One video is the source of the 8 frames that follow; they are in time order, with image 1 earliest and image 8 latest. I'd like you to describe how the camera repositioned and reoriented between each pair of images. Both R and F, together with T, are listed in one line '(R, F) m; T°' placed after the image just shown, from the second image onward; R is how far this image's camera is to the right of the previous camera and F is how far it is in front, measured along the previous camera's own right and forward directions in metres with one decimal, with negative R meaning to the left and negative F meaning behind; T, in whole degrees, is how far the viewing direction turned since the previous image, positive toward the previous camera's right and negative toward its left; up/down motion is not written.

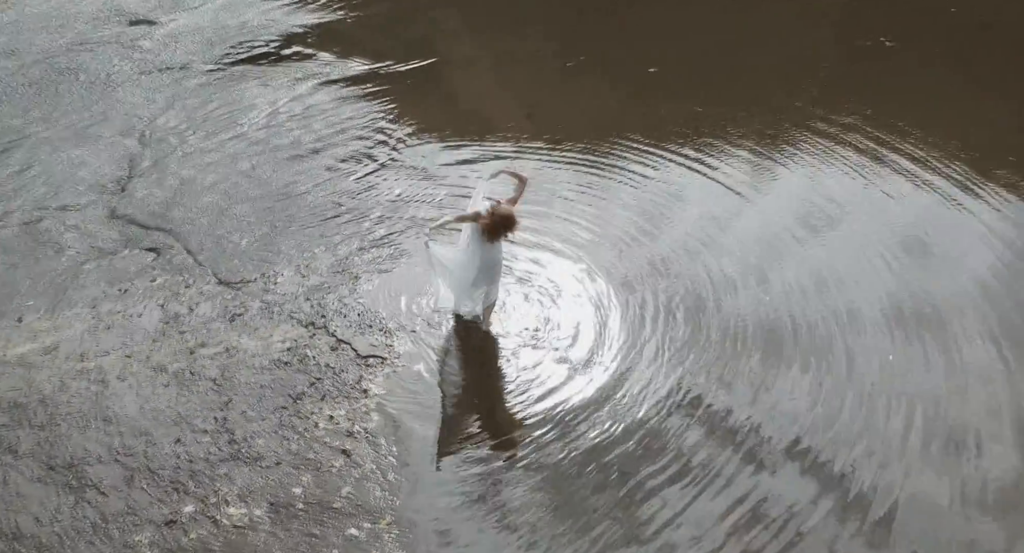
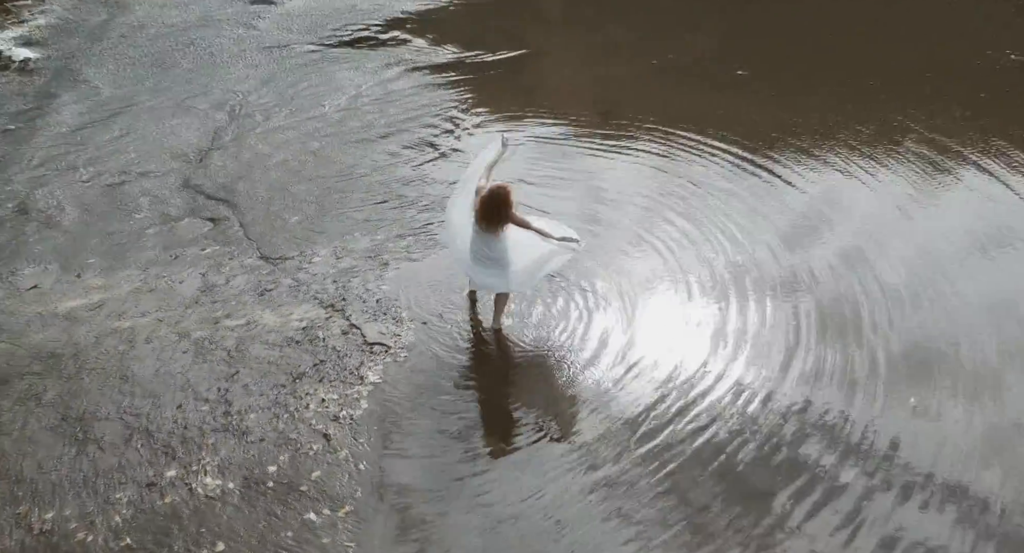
(+0.6, +0.2) m; -8°
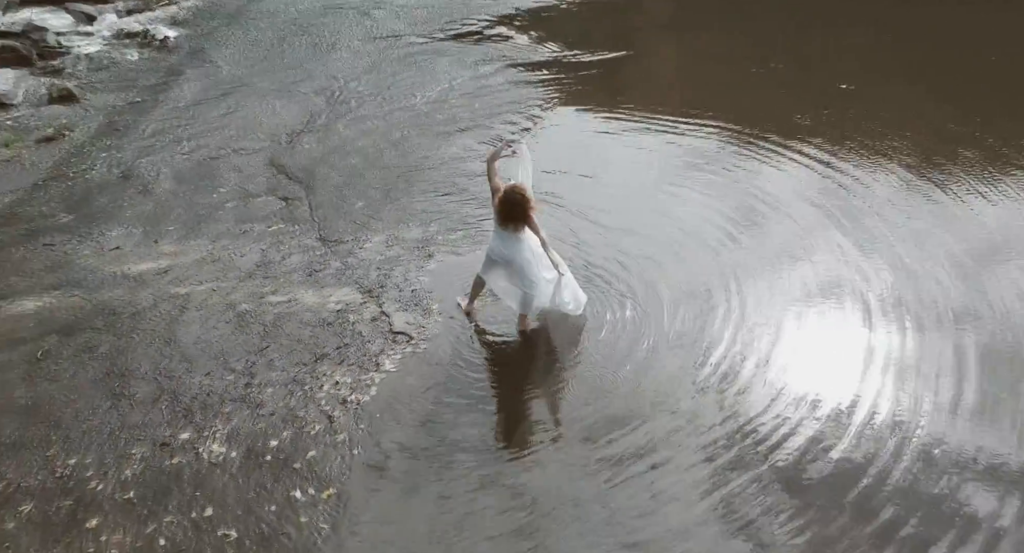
(+0.5, +0.1) m; -8°
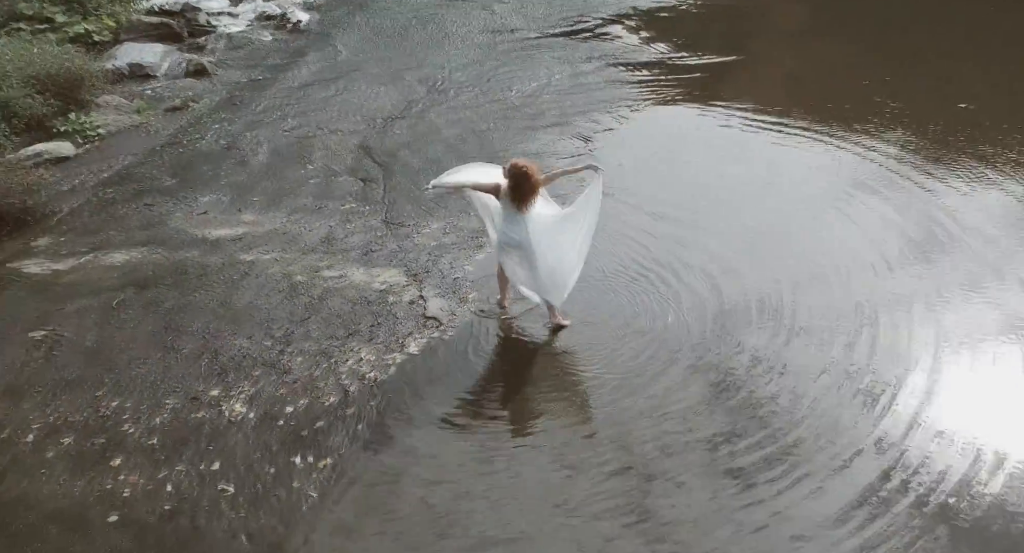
(+0.5, +0.1) m; -9°
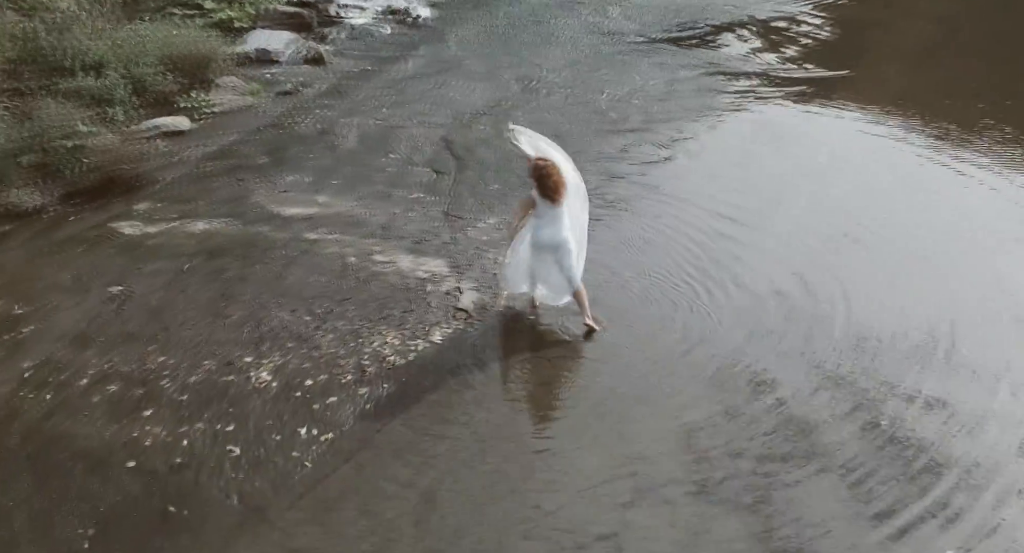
(+0.5, +0.1) m; -8°
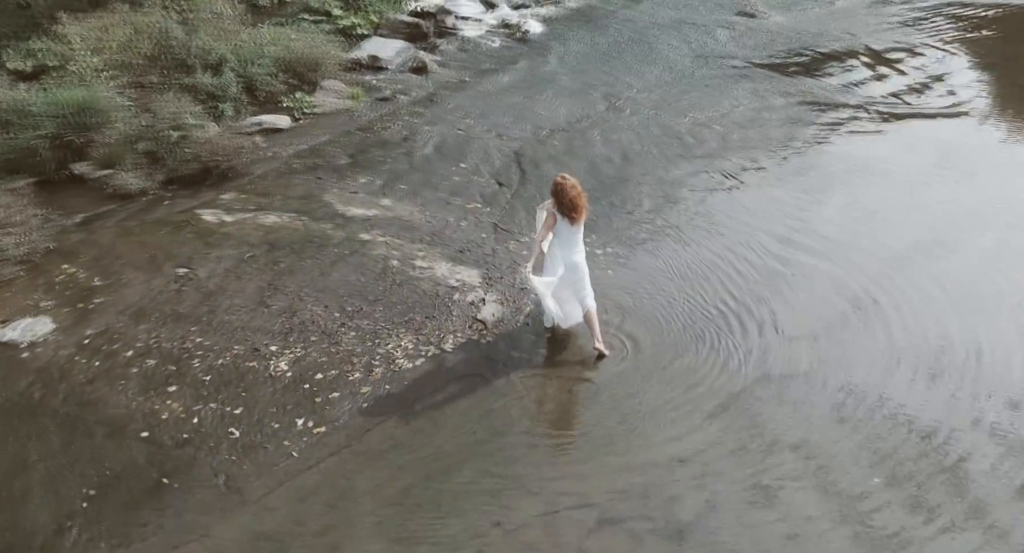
(+0.5, 0.0) m; -8°
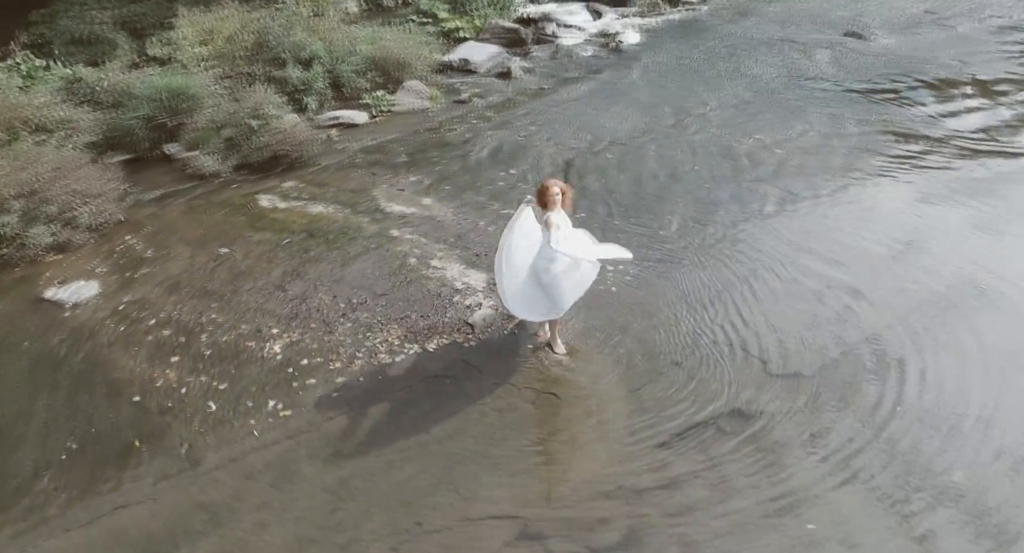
(+0.7, 0.0) m; -8°
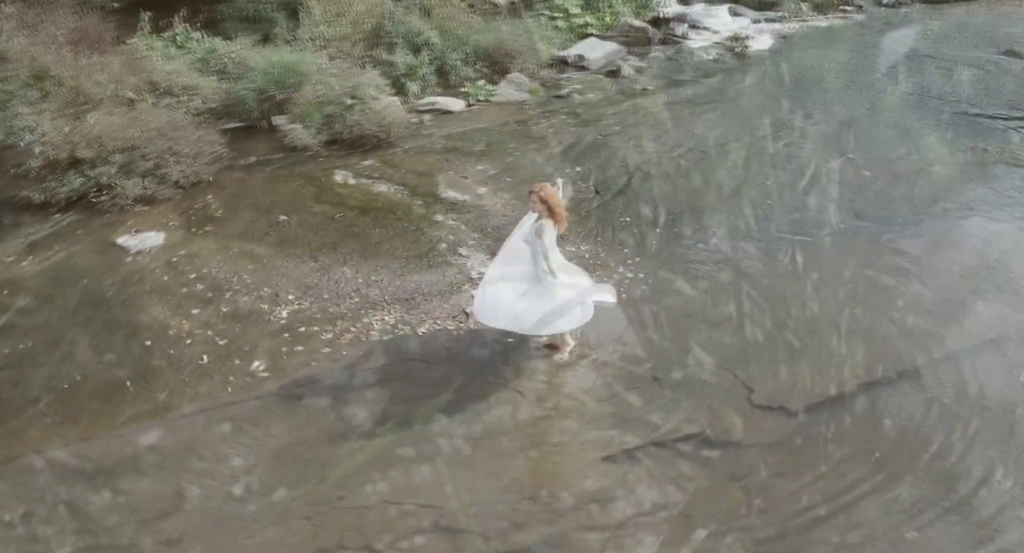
(+0.8, +0.1) m; -10°
